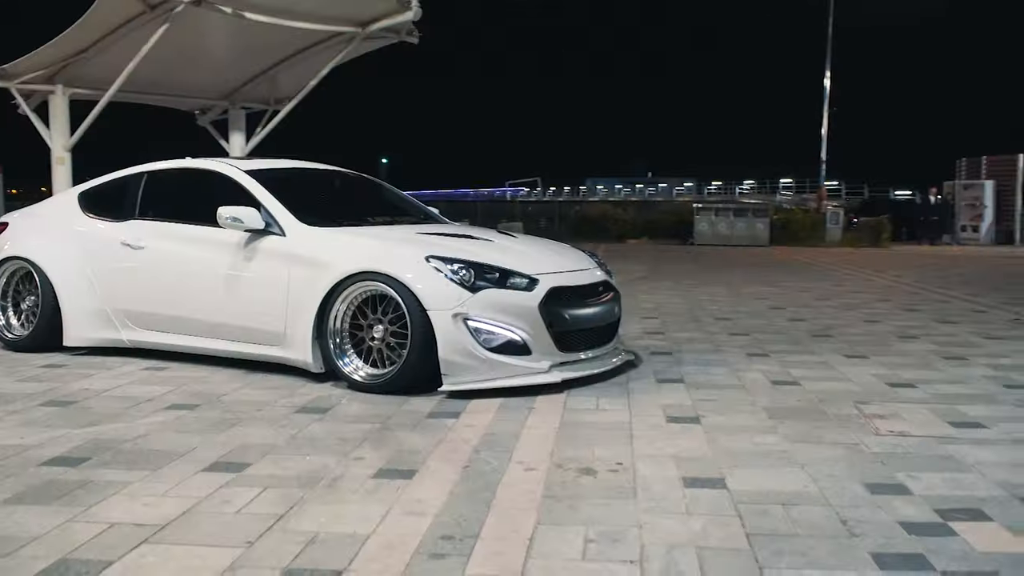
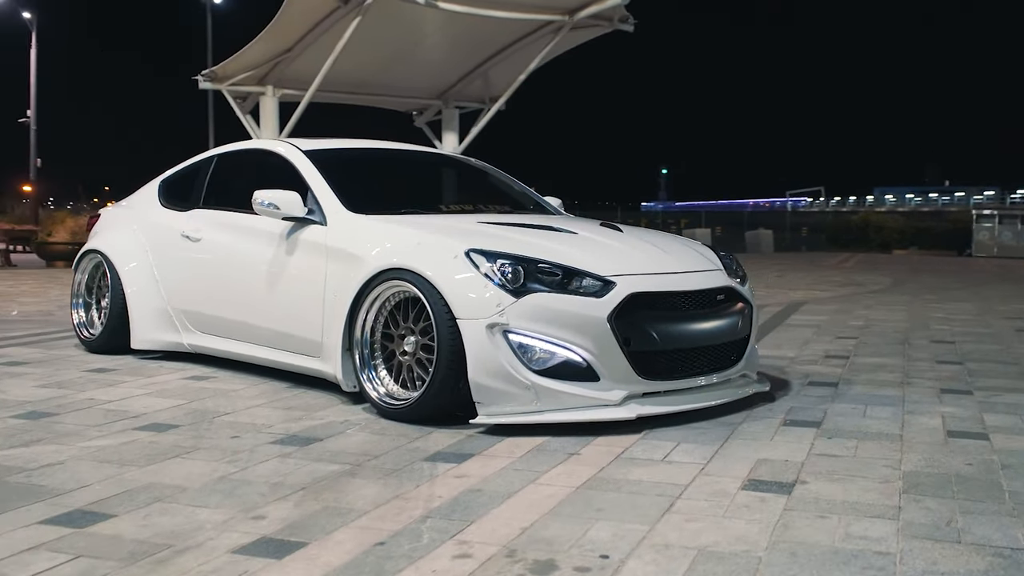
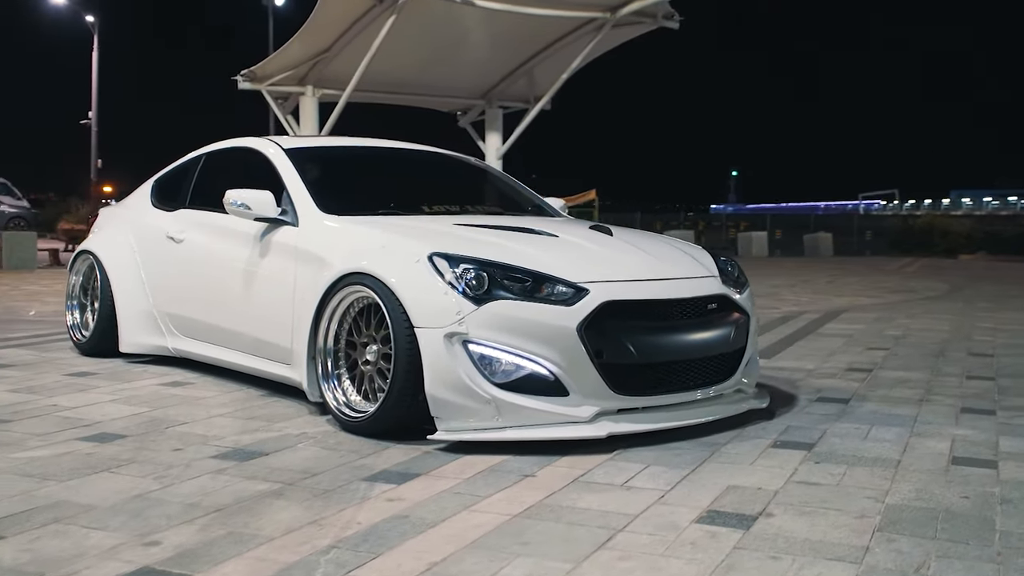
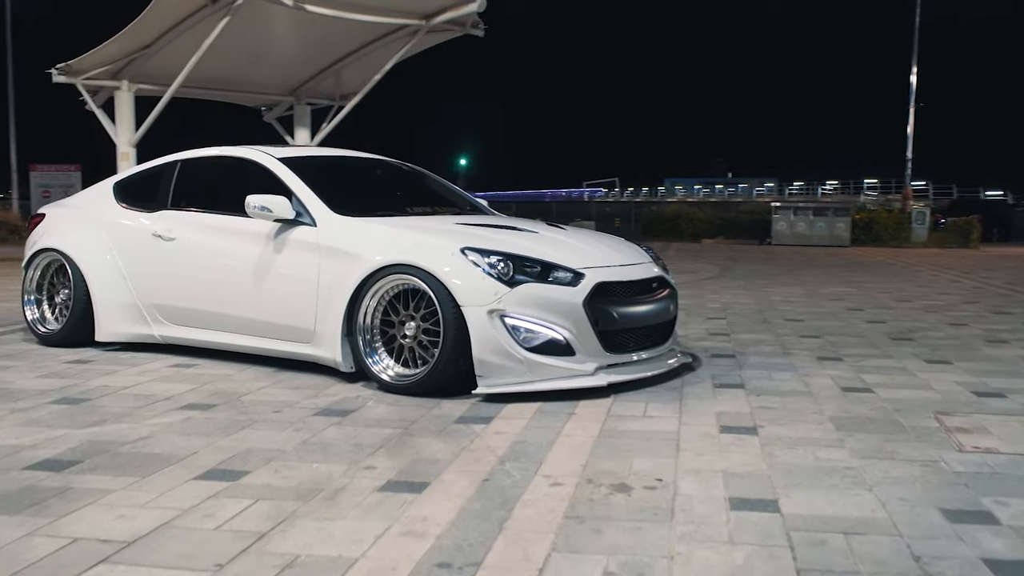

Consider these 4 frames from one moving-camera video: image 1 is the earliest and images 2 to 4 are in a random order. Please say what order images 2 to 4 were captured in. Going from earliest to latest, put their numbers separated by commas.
4, 2, 3
